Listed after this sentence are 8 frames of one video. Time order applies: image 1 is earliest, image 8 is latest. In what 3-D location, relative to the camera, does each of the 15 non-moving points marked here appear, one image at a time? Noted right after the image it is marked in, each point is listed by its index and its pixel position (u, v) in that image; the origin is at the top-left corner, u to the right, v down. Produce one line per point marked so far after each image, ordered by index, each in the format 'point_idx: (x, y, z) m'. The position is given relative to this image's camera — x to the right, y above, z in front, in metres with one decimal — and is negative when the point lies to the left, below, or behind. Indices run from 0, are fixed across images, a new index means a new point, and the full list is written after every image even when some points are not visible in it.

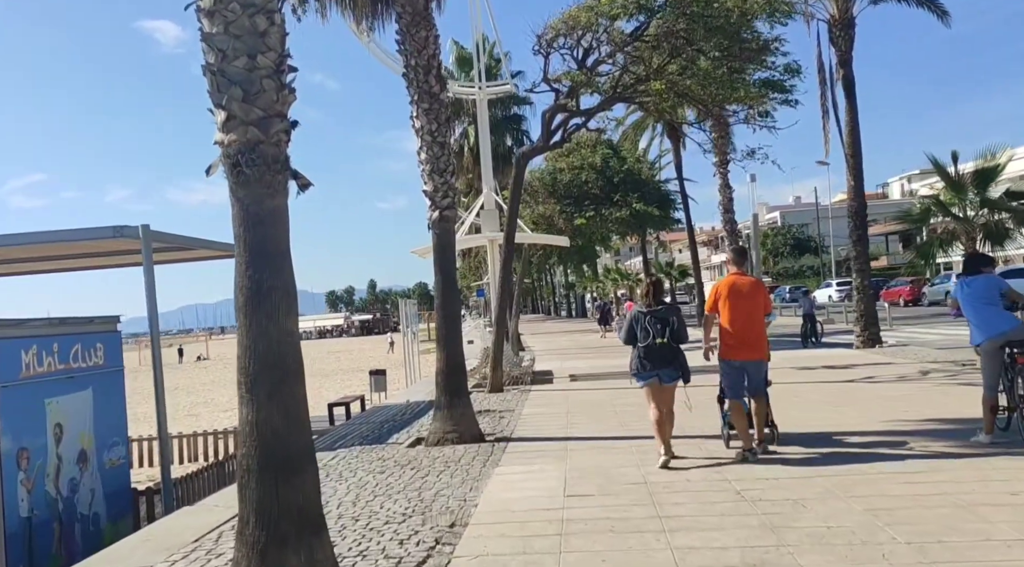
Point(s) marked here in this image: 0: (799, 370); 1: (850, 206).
0: (+5.1, -1.6, +16.1) m
1: (+7.4, +1.7, +19.6) m
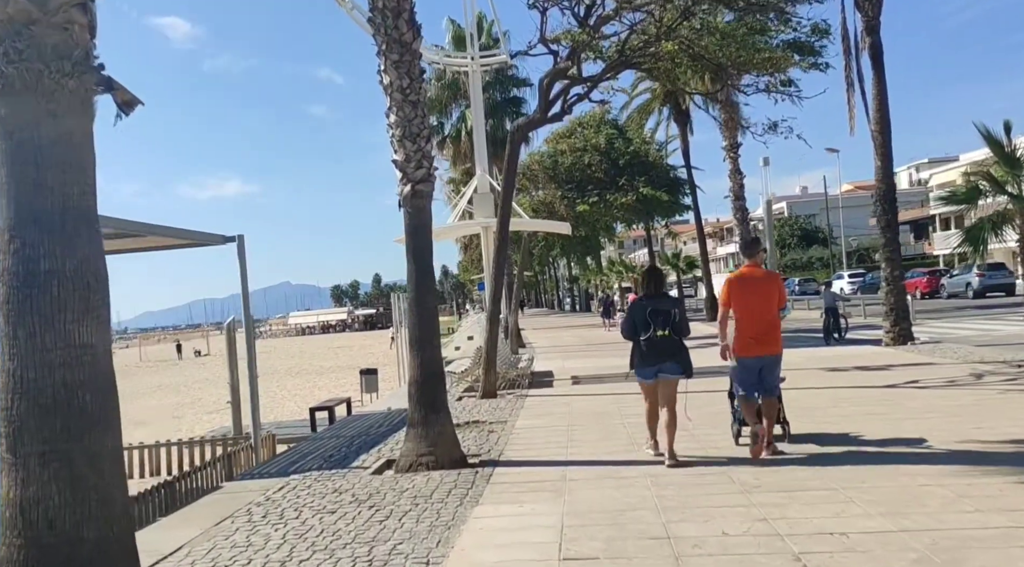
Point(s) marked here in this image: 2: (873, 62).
0: (+5.1, -1.5, +14.4) m
1: (+7.3, +1.9, +18.0) m
2: (+7.5, +4.6, +18.5) m
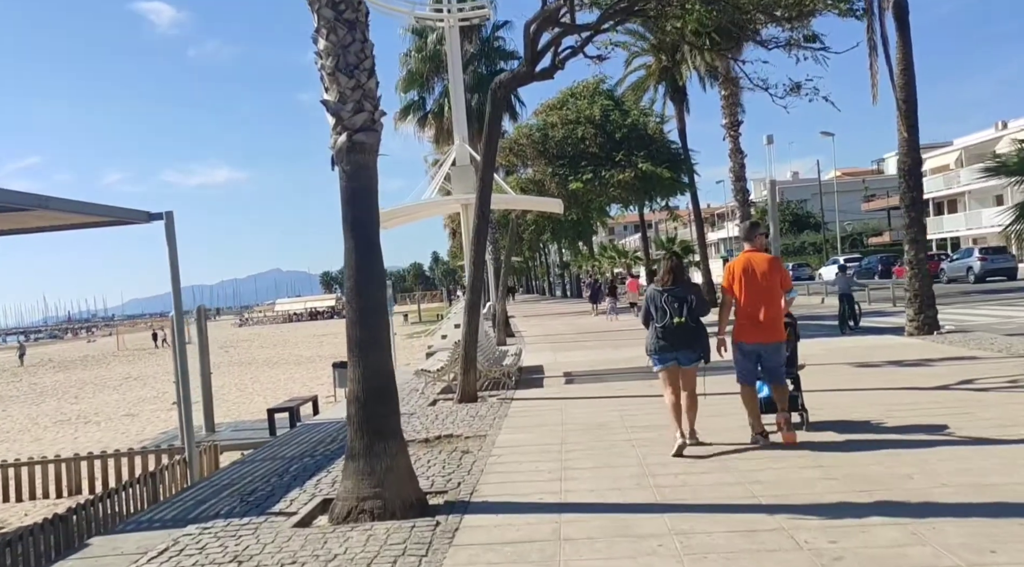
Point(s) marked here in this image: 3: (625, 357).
0: (+4.8, -1.2, +12.6) m
1: (+7.0, +2.2, +16.1) m
2: (+7.2, +4.9, +16.6) m
3: (+2.1, -1.3, +16.3) m
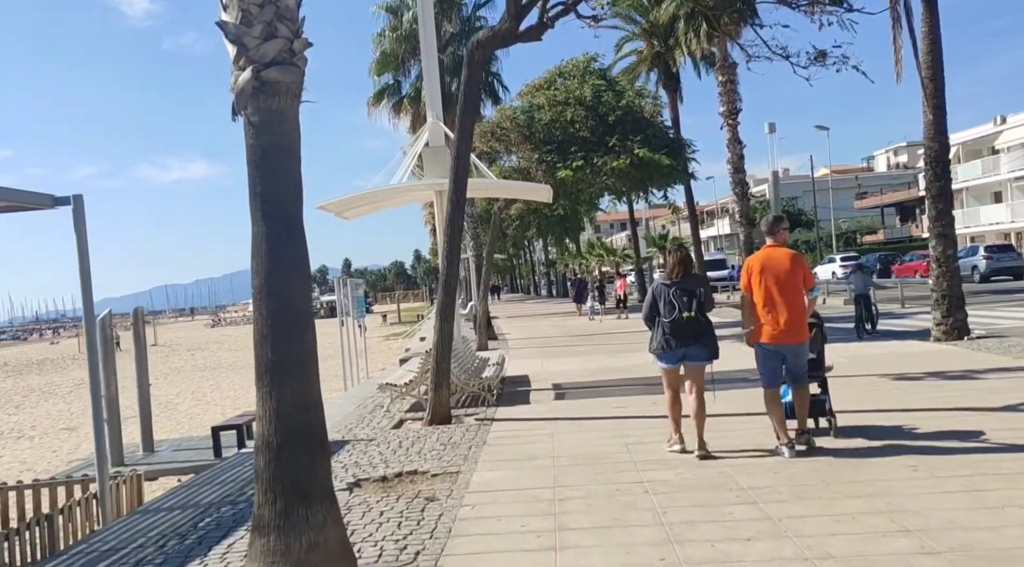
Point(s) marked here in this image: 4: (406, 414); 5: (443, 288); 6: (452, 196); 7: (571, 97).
0: (+4.6, -1.2, +10.9) m
1: (+6.7, +2.2, +14.4) m
2: (+6.9, +4.9, +14.9) m
3: (+1.8, -1.3, +14.5) m
4: (-1.3, -1.5, +10.5) m
5: (-0.8, -0.1, +9.9) m
6: (-0.7, +1.0, +9.9) m
7: (+1.1, +3.6, +17.1) m
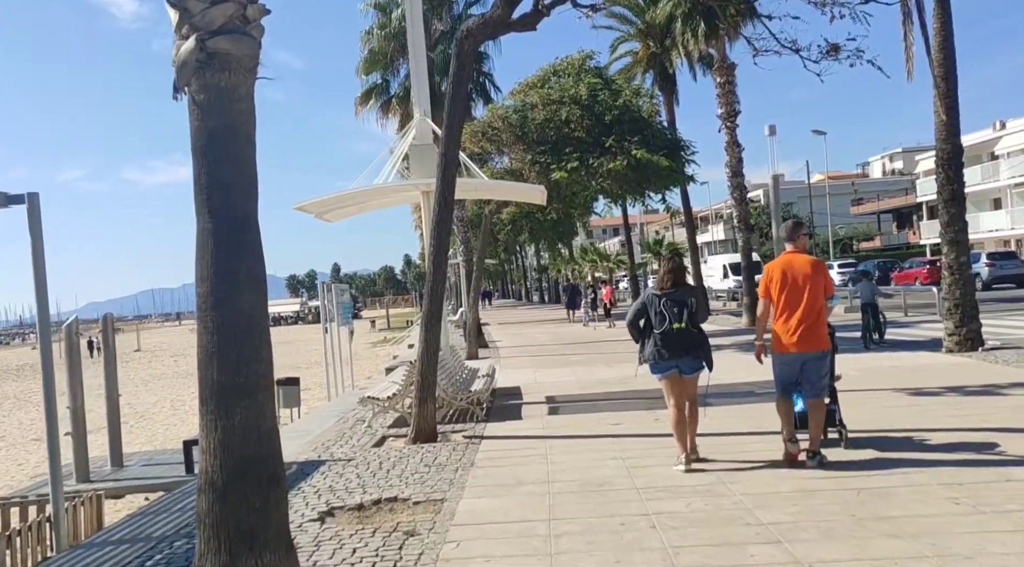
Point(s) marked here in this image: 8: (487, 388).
0: (+4.5, -1.3, +10.2) m
1: (+6.6, +2.1, +13.8) m
2: (+6.7, +4.7, +14.3) m
3: (+1.6, -1.4, +13.8) m
4: (-1.4, -1.6, +9.8) m
5: (-0.9, -0.1, +9.1) m
6: (-0.8, +0.9, +9.2) m
7: (+1.0, +3.5, +16.4) m
8: (-0.3, -1.4, +11.7) m
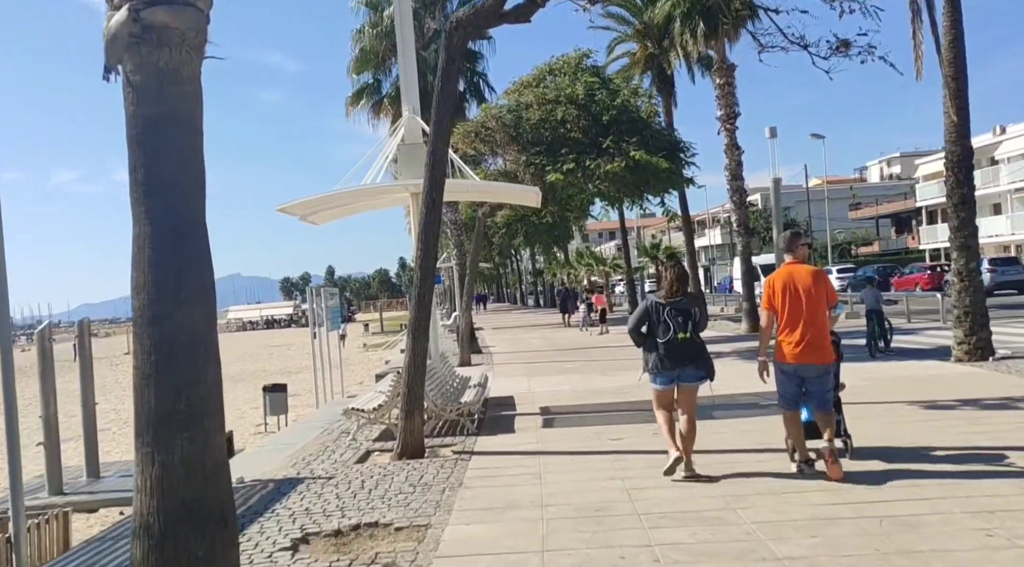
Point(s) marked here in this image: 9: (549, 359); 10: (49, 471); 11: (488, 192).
0: (+4.4, -1.4, +9.7) m
1: (+6.5, +2.0, +13.3) m
2: (+6.7, +4.6, +13.8) m
3: (+1.5, -1.5, +13.3) m
4: (-1.4, -1.7, +9.2) m
5: (-0.9, -0.2, +8.6) m
6: (-0.8, +0.8, +8.7) m
7: (+0.9, +3.4, +15.9) m
8: (-0.4, -1.4, +11.1) m
9: (+0.8, -1.6, +18.9) m
10: (-6.1, -2.4, +11.7) m
11: (-0.3, +1.2, +11.8) m
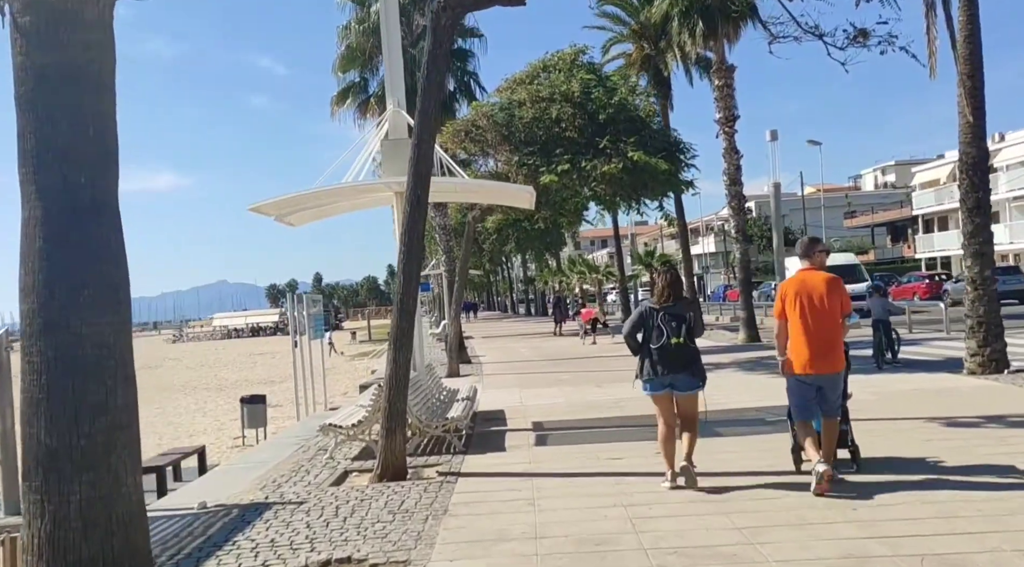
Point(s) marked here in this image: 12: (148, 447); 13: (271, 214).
0: (+4.3, -1.5, +9.0) m
1: (+6.4, +1.9, +12.7) m
2: (+6.6, +4.5, +13.2) m
3: (+1.4, -1.6, +12.5) m
4: (-1.5, -1.7, +8.5) m
5: (-1.0, -0.2, +7.9) m
6: (-0.9, +0.8, +7.9) m
7: (+0.7, +3.3, +15.2) m
8: (-0.5, -1.5, +10.4) m
9: (+0.6, -1.7, +18.2) m
10: (-6.2, -2.5, +10.8) m
11: (-0.4, +1.1, +11.1) m
12: (-7.5, -3.2, +18.6) m
13: (-2.8, +0.8, +10.2) m
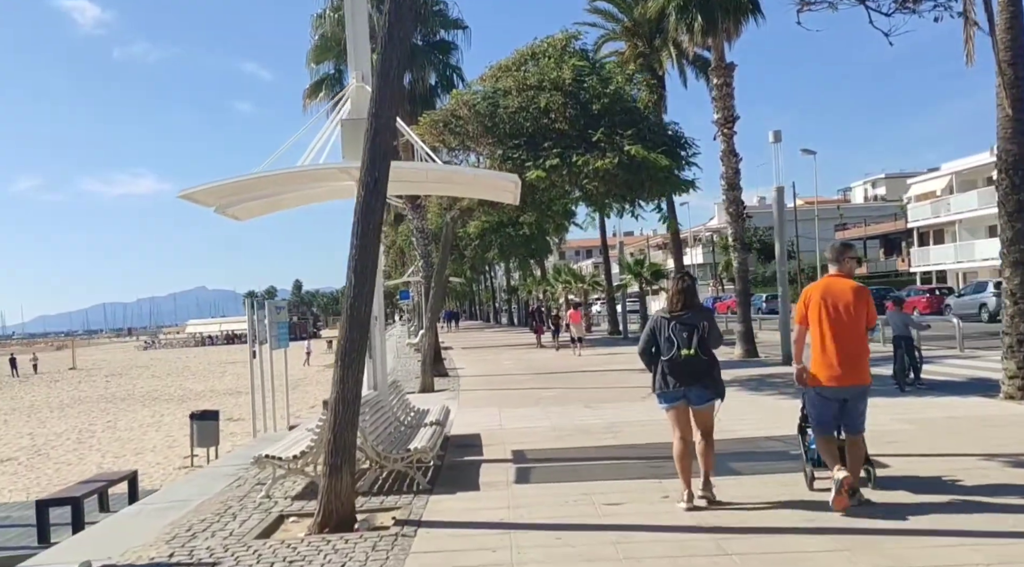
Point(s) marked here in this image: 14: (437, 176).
0: (+4.1, -1.6, +7.6) m
1: (+6.2, +1.7, +11.3) m
2: (+6.4, +4.3, +11.8) m
3: (+1.1, -1.7, +11.0) m
4: (-1.7, -1.7, +6.9) m
5: (-1.2, -0.2, +6.3) m
6: (-1.1, +0.8, +6.4) m
7: (+0.5, +3.1, +13.7) m
8: (-0.8, -1.5, +8.8) m
9: (+0.2, -1.9, +16.7) m
10: (-6.4, -2.5, +9.2) m
11: (-0.6, +1.1, +9.6) m
12: (-7.9, -3.3, +16.9) m
13: (-2.9, +0.8, +8.6) m
14: (-0.8, +1.1, +9.3) m
